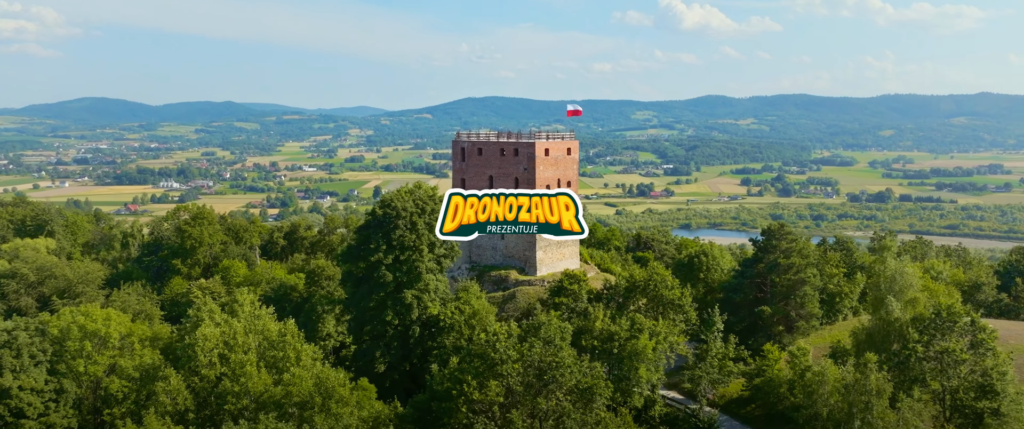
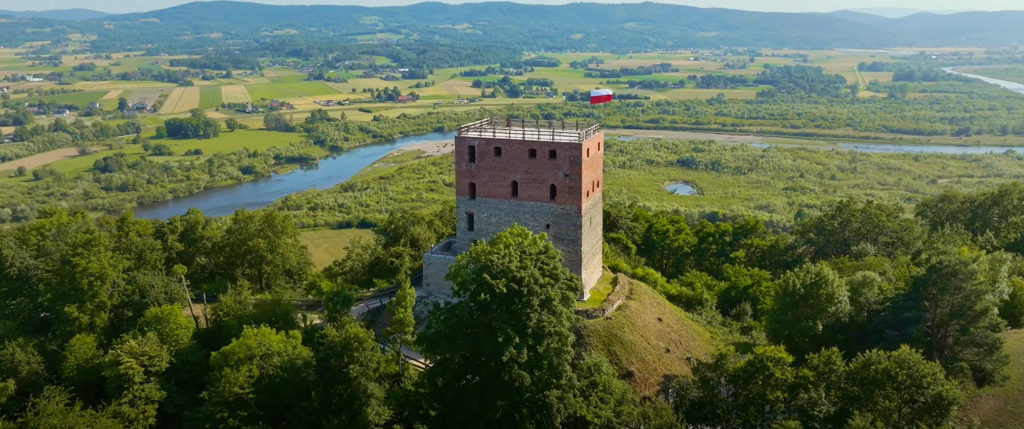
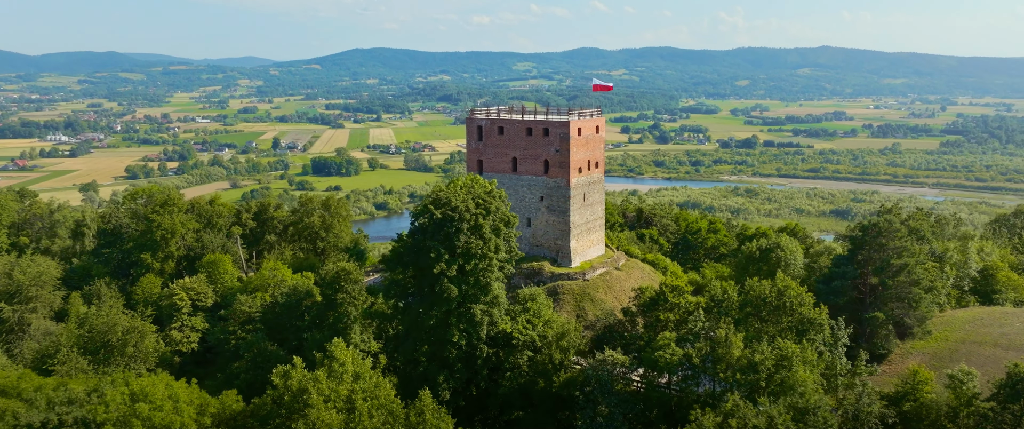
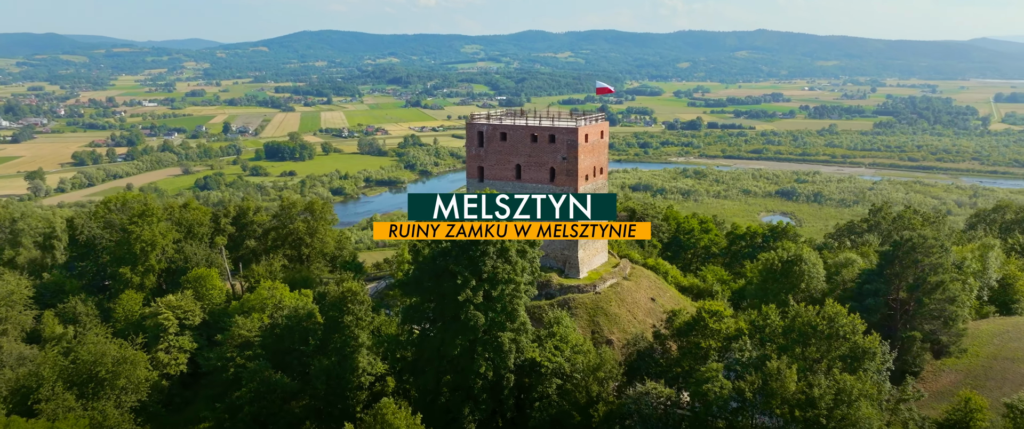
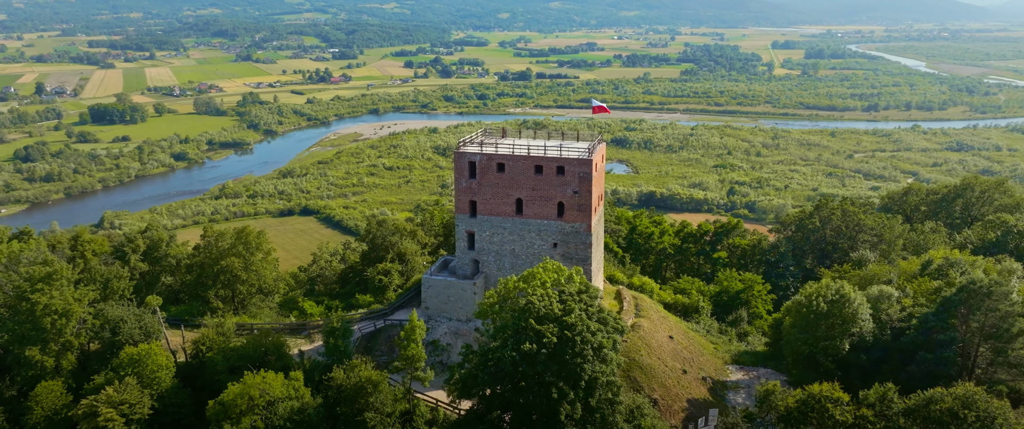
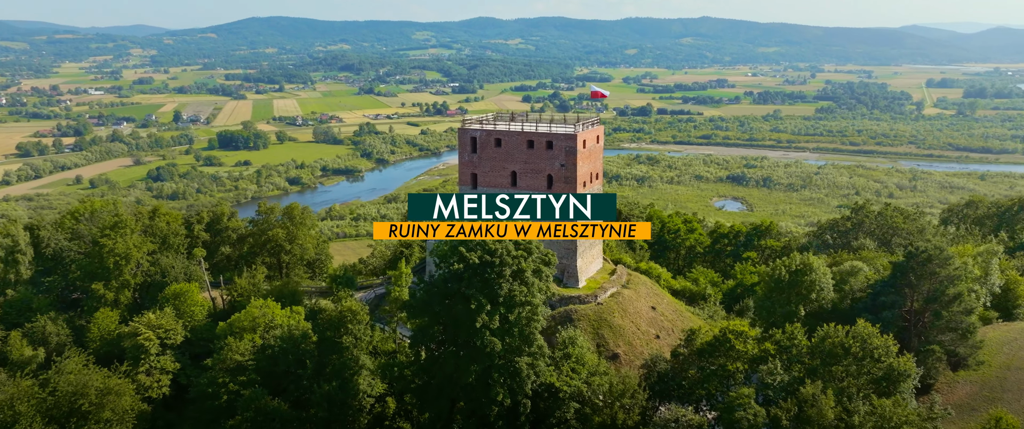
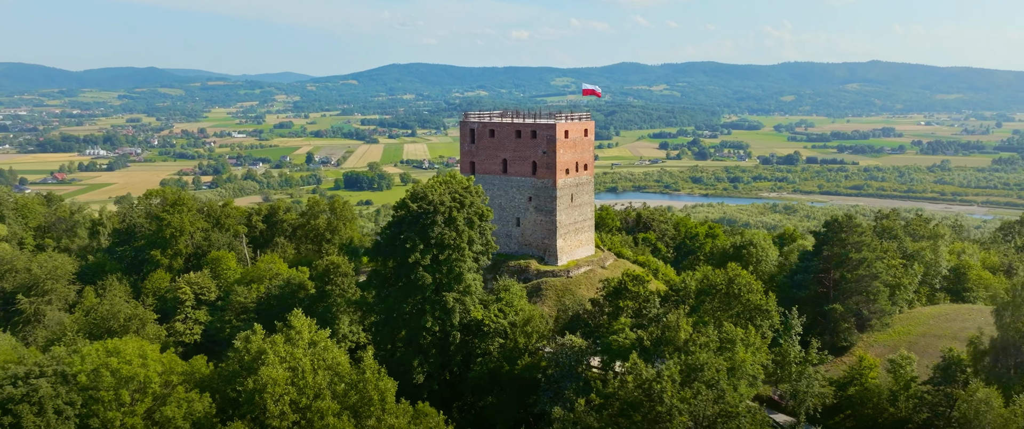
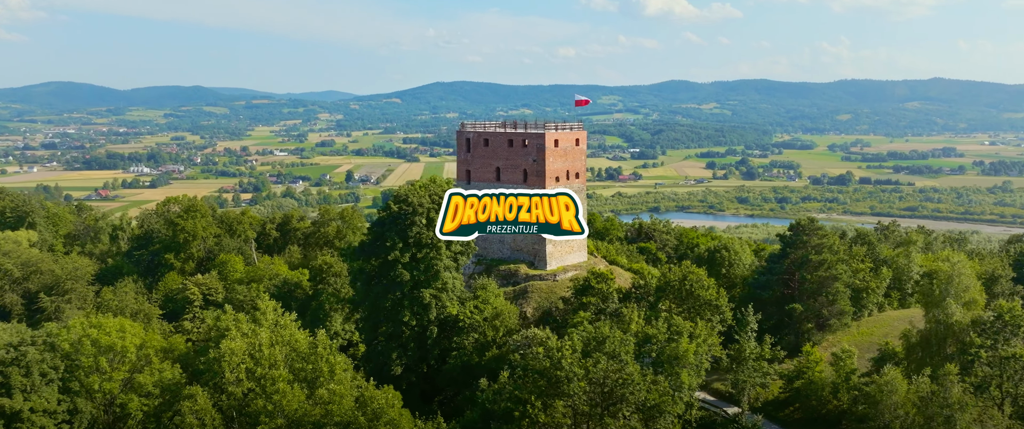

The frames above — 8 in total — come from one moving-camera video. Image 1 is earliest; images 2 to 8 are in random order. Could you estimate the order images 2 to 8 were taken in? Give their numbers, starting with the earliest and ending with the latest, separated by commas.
8, 7, 3, 4, 6, 2, 5
